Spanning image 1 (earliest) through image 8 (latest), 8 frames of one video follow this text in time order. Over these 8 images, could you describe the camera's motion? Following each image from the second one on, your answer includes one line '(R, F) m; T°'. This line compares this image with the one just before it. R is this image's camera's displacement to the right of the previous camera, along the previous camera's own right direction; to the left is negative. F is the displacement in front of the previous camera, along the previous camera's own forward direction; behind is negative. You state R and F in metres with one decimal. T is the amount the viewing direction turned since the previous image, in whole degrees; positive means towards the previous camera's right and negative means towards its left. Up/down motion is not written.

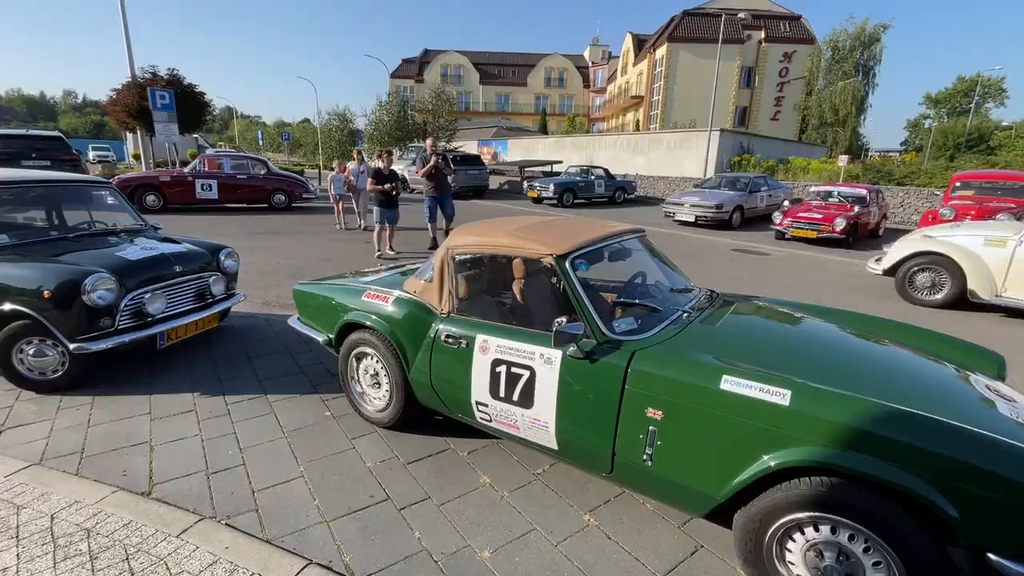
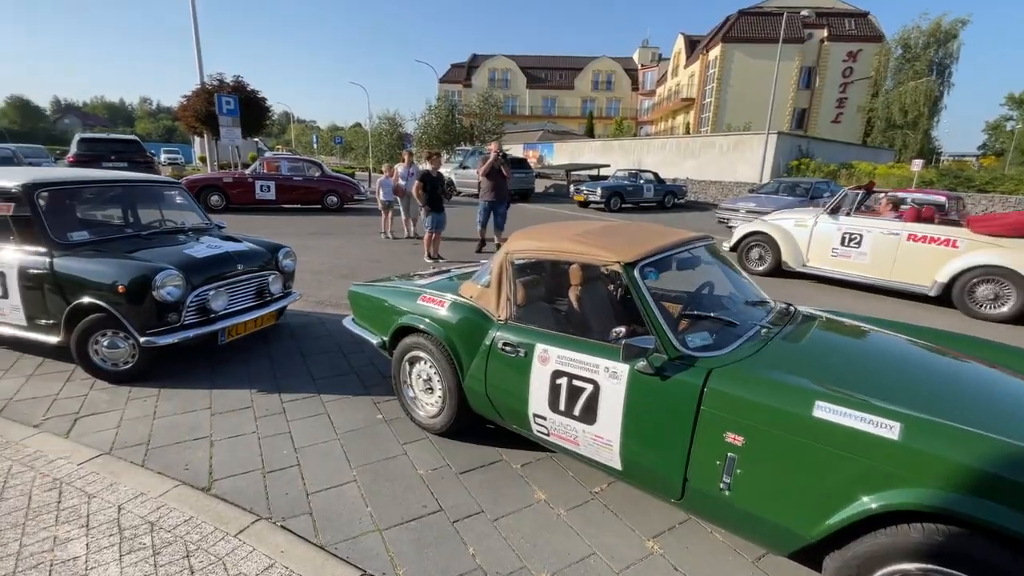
(-0.1, +0.1) m; -5°
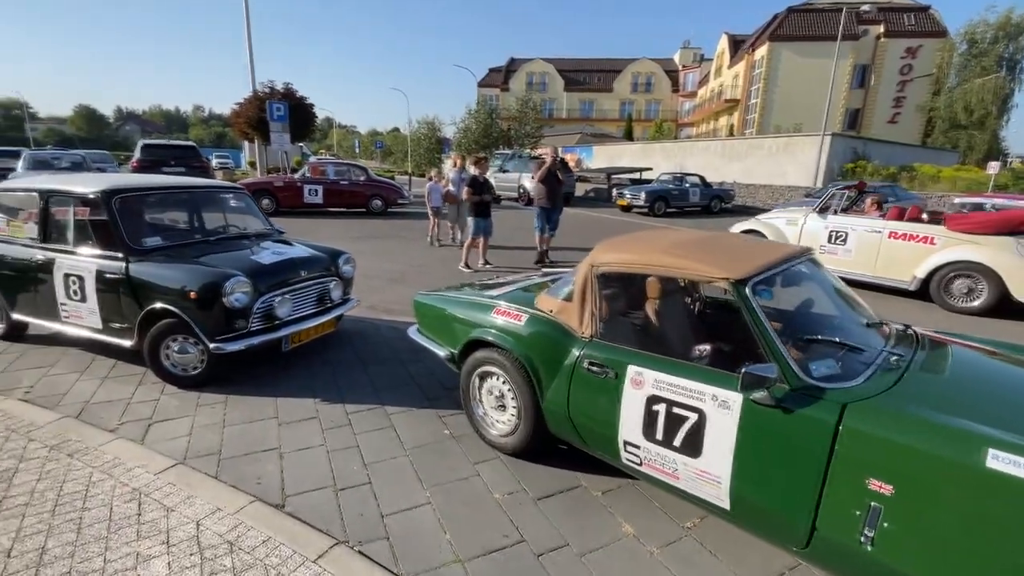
(-0.3, +0.2) m; -4°
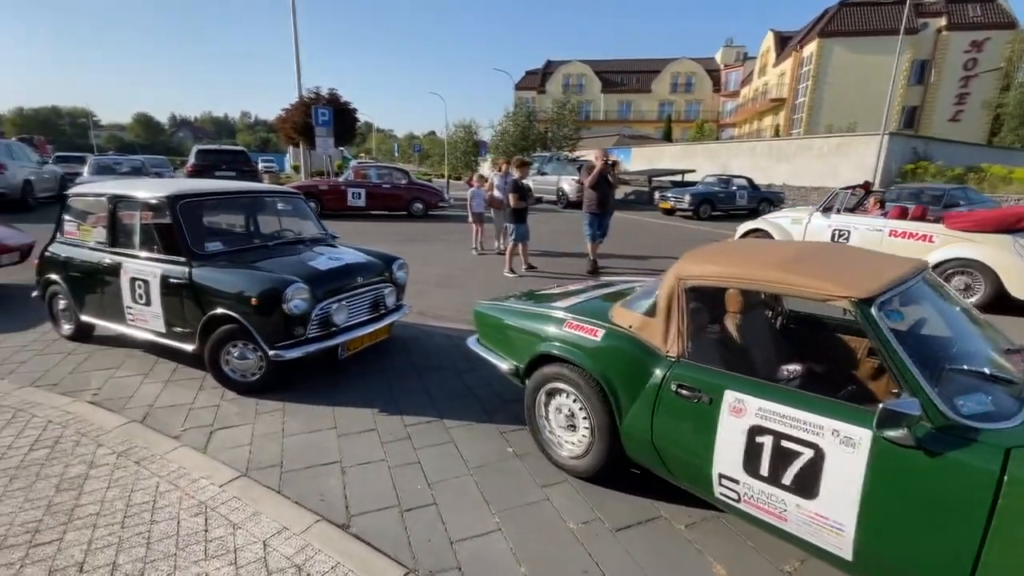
(-0.2, +0.2) m; -4°
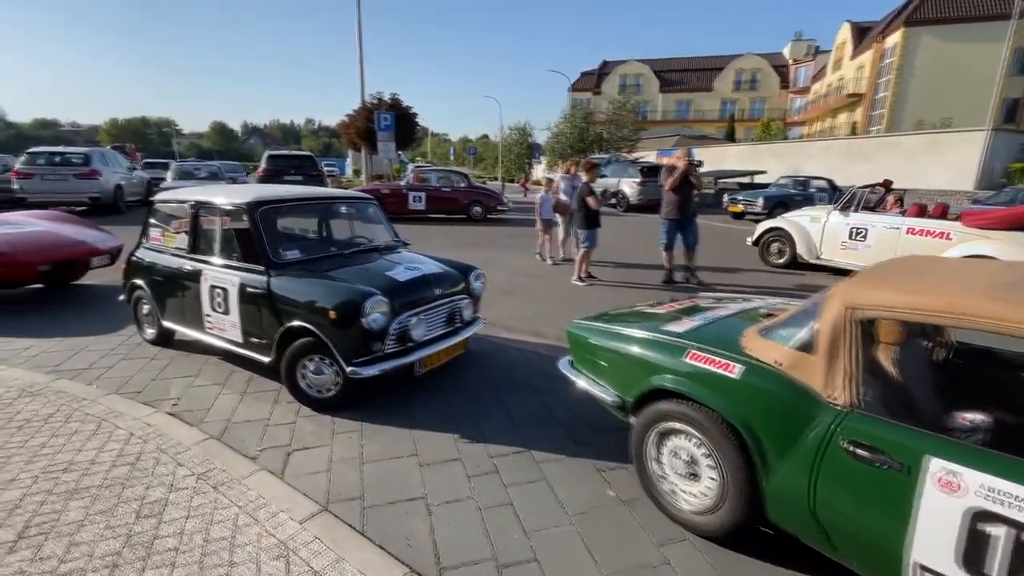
(-0.3, +0.3) m; -6°
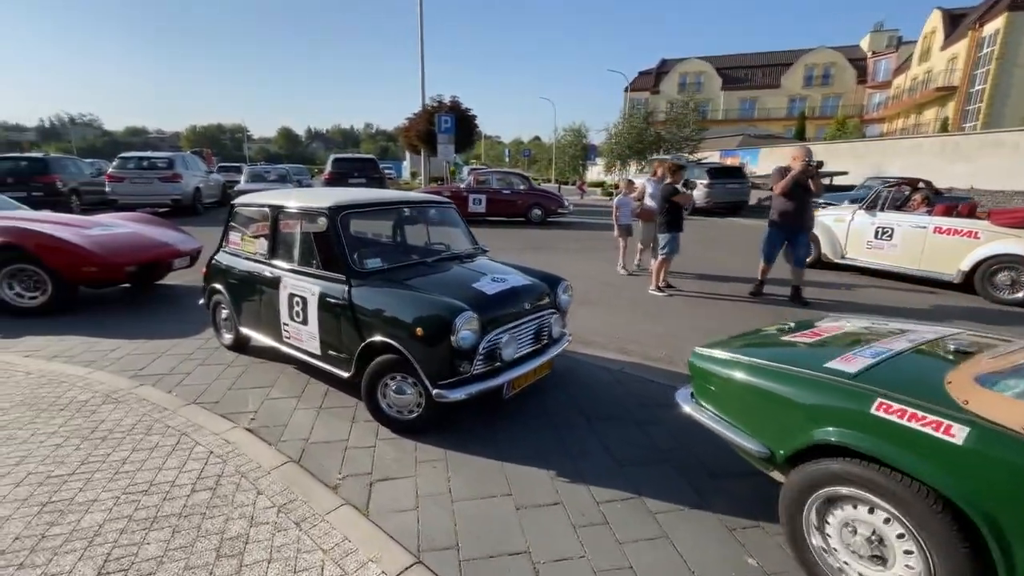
(-0.4, +0.4) m; -6°
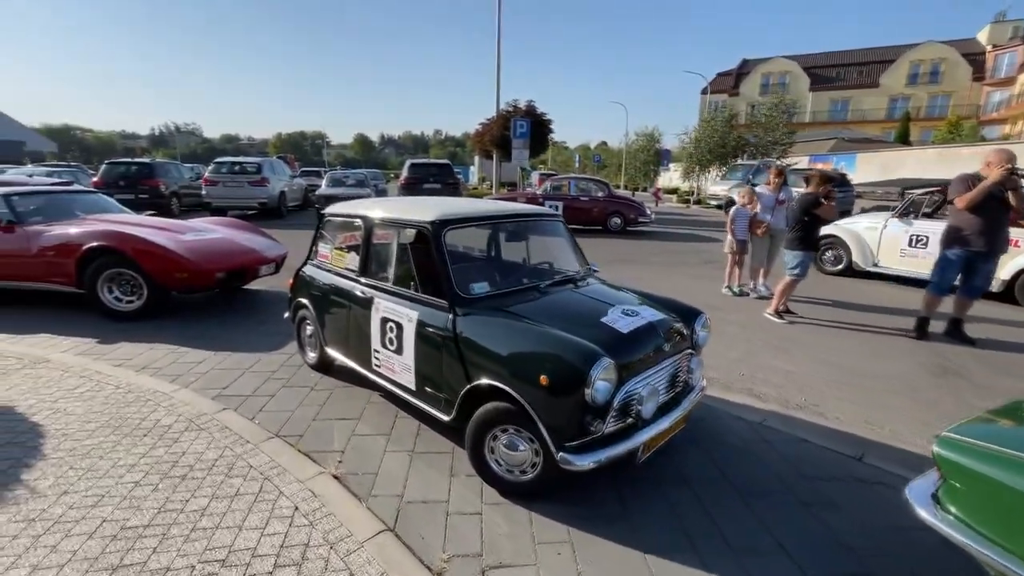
(-0.5, +0.6) m; -7°
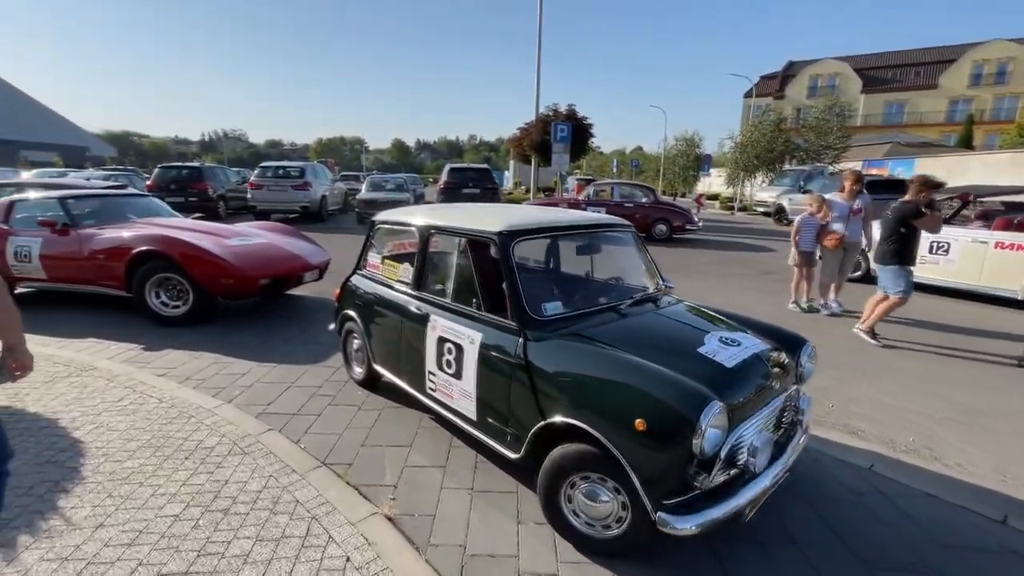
(-0.3, +0.4) m; -4°
